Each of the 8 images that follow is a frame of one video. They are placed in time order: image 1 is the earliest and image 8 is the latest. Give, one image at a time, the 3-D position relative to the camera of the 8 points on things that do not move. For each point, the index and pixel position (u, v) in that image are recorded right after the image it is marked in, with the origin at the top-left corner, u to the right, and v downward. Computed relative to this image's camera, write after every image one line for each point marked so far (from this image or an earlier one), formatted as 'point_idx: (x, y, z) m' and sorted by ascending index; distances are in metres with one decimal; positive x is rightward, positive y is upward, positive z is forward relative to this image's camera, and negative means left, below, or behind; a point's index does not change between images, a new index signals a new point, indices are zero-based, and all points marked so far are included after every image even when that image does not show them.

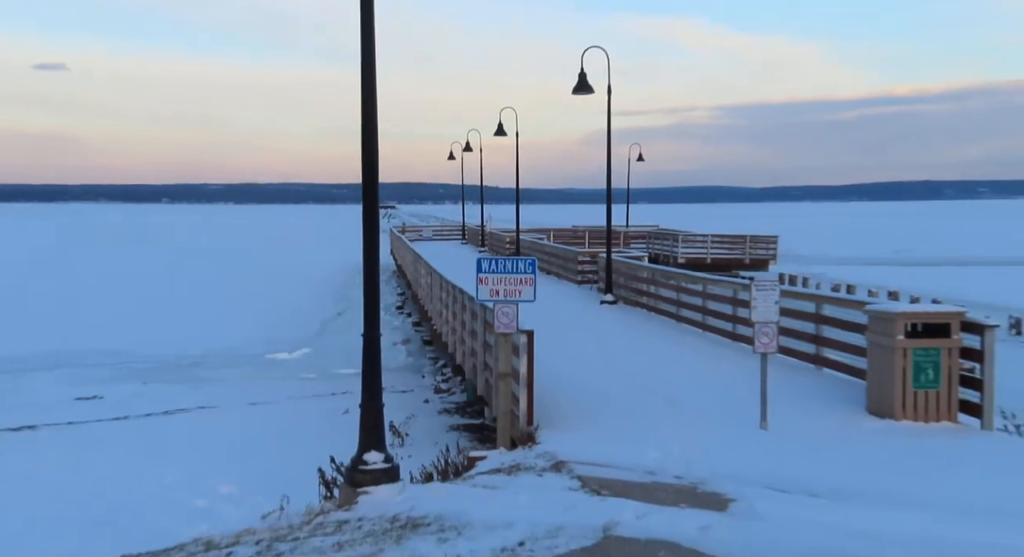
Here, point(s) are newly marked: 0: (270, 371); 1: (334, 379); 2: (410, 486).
0: (-3.6, -1.4, +13.2) m
1: (-2.7, -1.5, +13.0) m
2: (-0.7, -1.5, +6.3) m
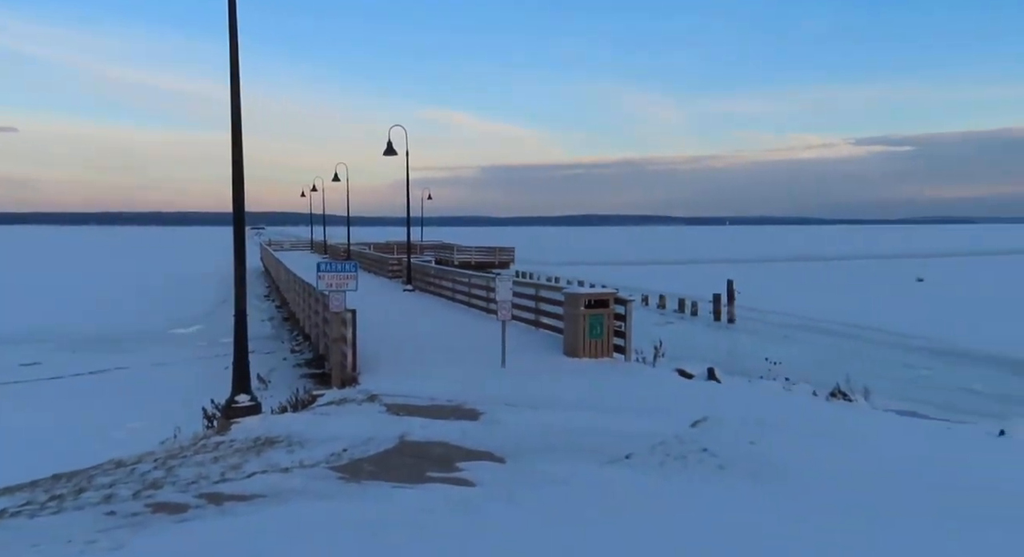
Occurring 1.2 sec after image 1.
0: (-6.2, -1.6, +15.4) m
1: (-5.3, -1.7, +15.2) m
2: (-2.4, -1.5, +8.9) m
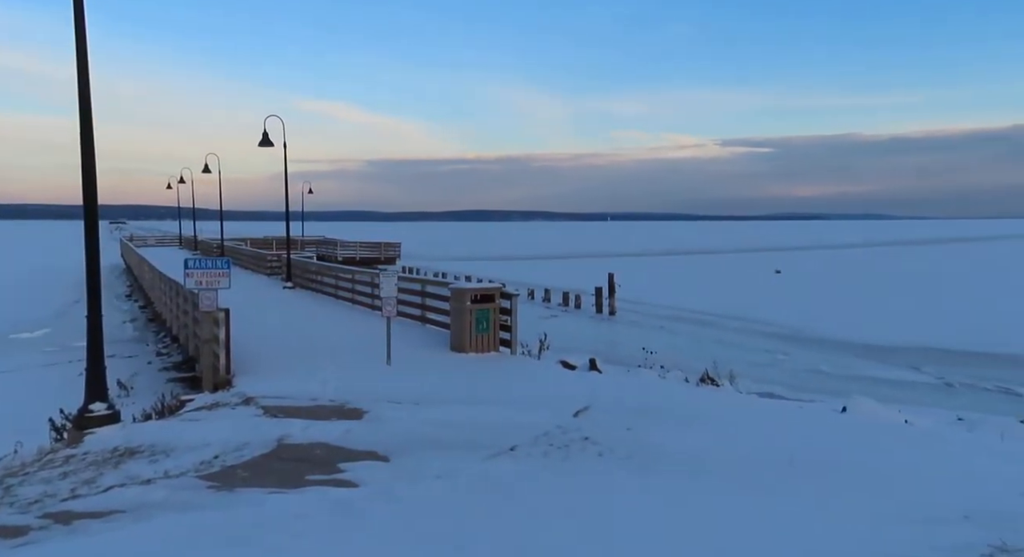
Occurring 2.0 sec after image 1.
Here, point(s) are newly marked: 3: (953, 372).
0: (-8.1, -1.6, +14.3) m
1: (-7.2, -1.7, +14.3) m
2: (-3.5, -1.5, +8.4) m
3: (+9.0, -1.9, +19.0) m
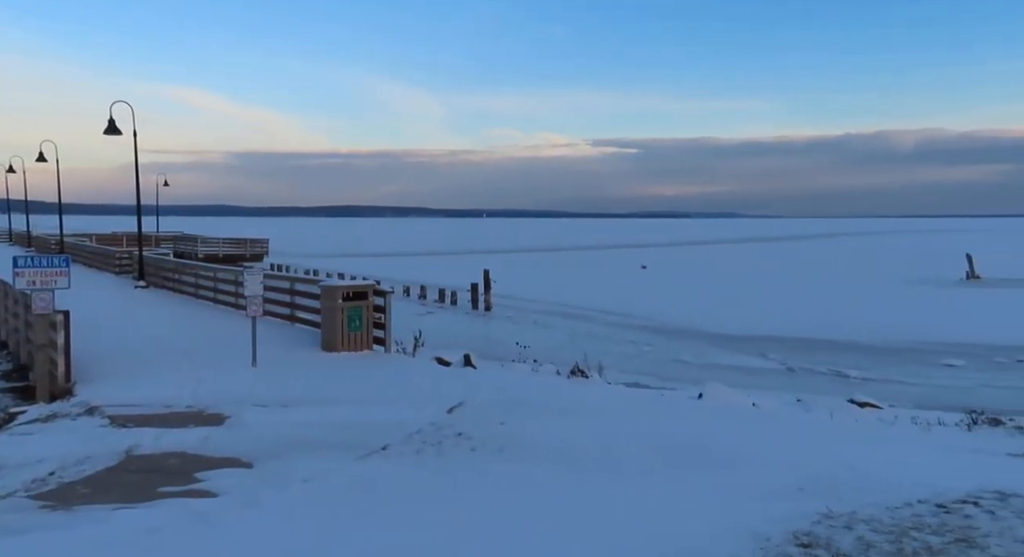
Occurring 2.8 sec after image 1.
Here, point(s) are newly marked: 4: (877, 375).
0: (-10.0, -1.6, +12.8) m
1: (-9.1, -1.7, +12.9) m
2: (-4.6, -1.4, +7.6) m
3: (+6.3, -1.8, +19.8) m
4: (+7.2, -1.9, +17.7) m
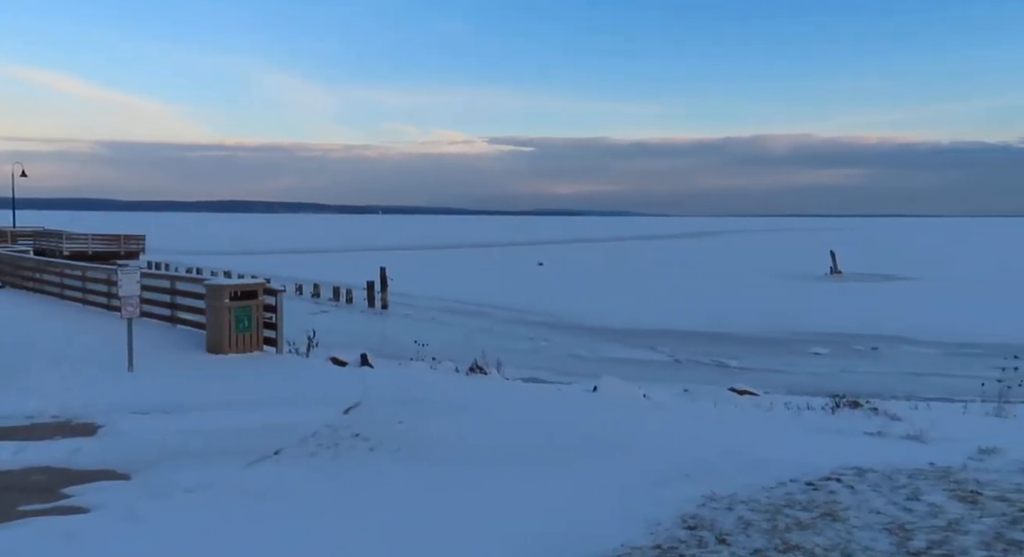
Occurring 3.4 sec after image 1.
0: (-11.5, -1.6, +11.7) m
1: (-10.6, -1.7, +12.0) m
2: (-5.6, -1.4, +7.1) m
3: (+3.9, -1.6, +20.6) m
4: (+5.0, -1.8, +18.5) m
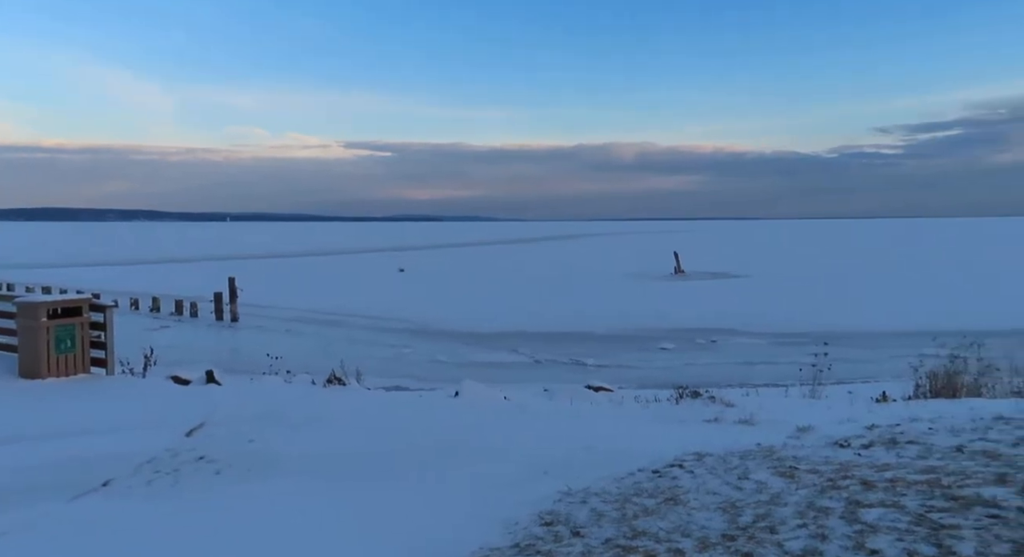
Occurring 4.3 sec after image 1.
0: (-13.2, -1.9, +10.0) m
1: (-12.4, -1.9, +10.3) m
2: (-6.6, -1.5, +6.4) m
3: (+0.7, -1.7, +21.1) m
4: (+2.1, -1.8, +19.2) m
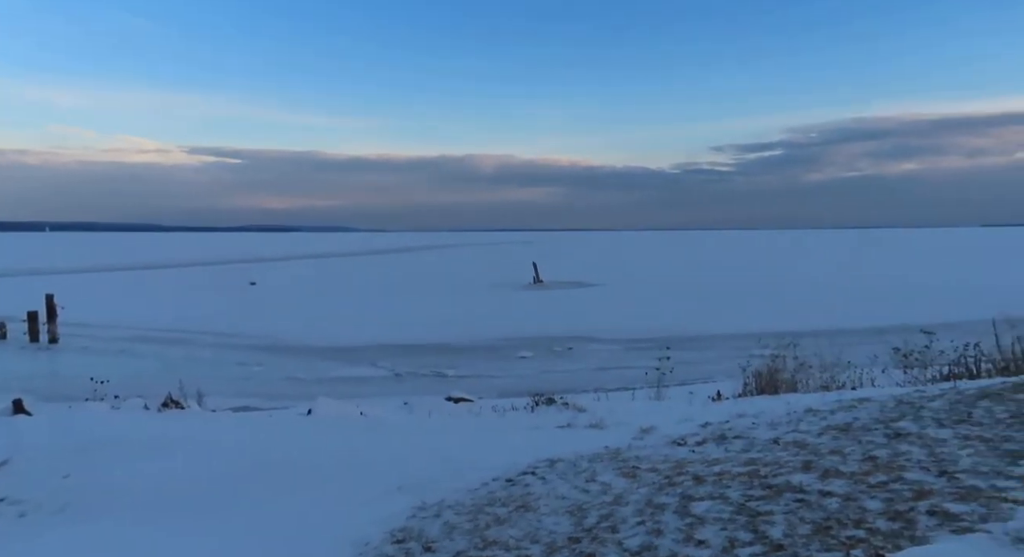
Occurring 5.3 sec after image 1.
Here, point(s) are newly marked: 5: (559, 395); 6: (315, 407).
0: (-14.6, -2.1, +7.8) m
1: (-13.8, -2.2, +8.3) m
2: (-7.6, -1.7, +5.3) m
3: (-2.6, -2.0, +20.9) m
4: (-0.9, -2.0, +19.3) m
5: (+0.8, -1.8, +13.8) m
6: (-2.7, -1.8, +12.4) m
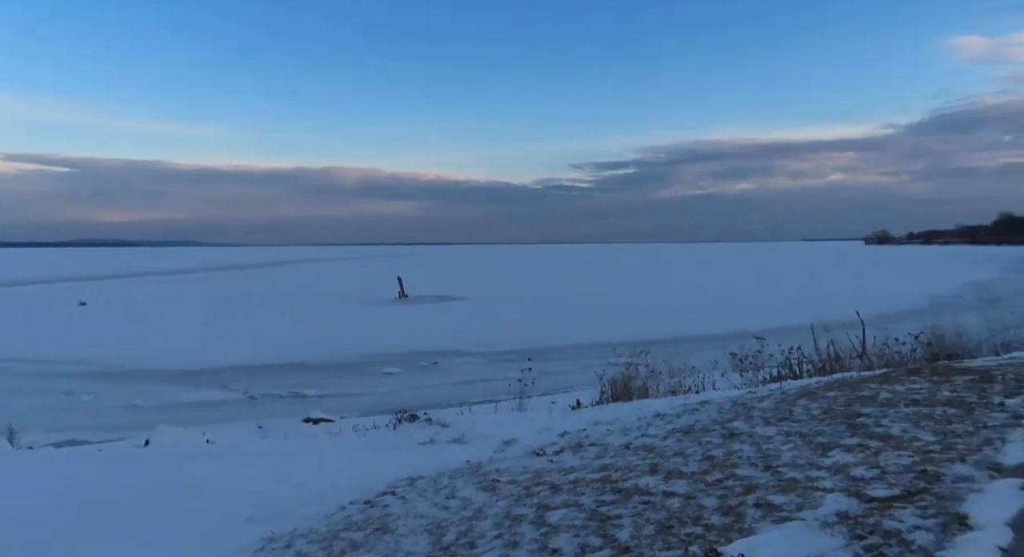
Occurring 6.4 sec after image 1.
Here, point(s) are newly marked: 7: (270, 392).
0: (-15.6, -2.5, +5.4) m
1: (-14.9, -2.6, +6.1) m
2: (-8.3, -1.9, +4.0) m
3: (-5.6, -2.4, +20.2) m
4: (-3.8, -2.4, +18.8) m
5: (-1.3, -2.0, +13.6) m
6: (-4.5, -2.0, +11.7) m
7: (-5.1, -2.4, +19.2) m
